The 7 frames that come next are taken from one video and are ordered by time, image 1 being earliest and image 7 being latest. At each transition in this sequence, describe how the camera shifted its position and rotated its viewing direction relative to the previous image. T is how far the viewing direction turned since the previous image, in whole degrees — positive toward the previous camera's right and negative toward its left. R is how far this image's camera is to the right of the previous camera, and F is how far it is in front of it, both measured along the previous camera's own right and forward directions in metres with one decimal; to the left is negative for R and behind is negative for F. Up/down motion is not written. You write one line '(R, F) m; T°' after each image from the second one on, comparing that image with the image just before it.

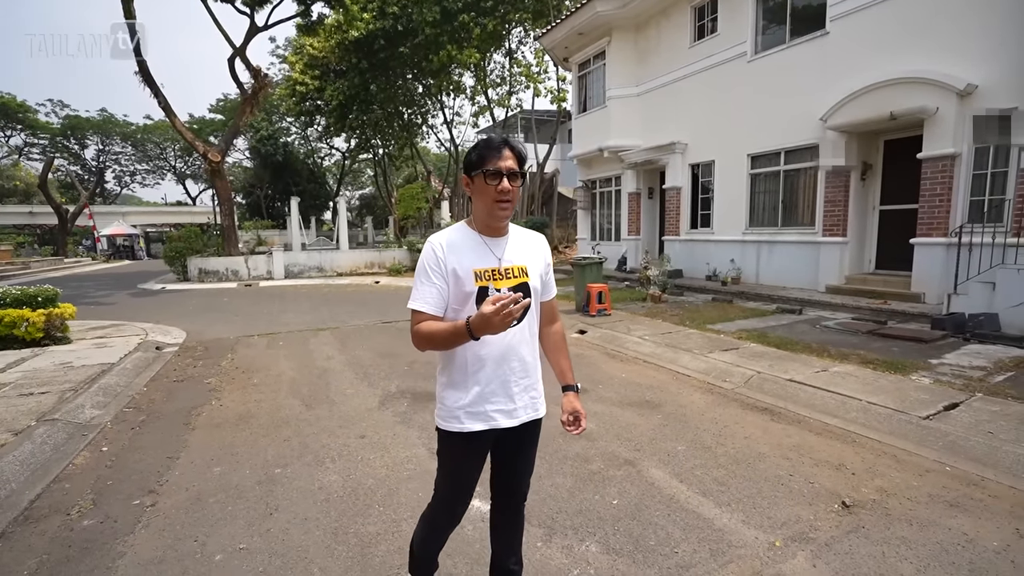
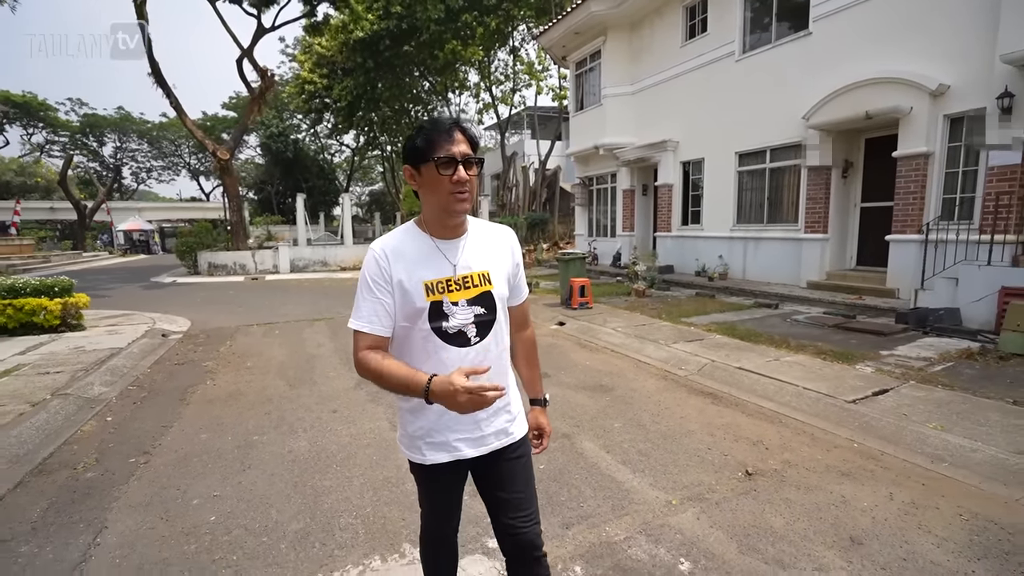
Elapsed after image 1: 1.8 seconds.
(+0.4, -0.4) m; -1°
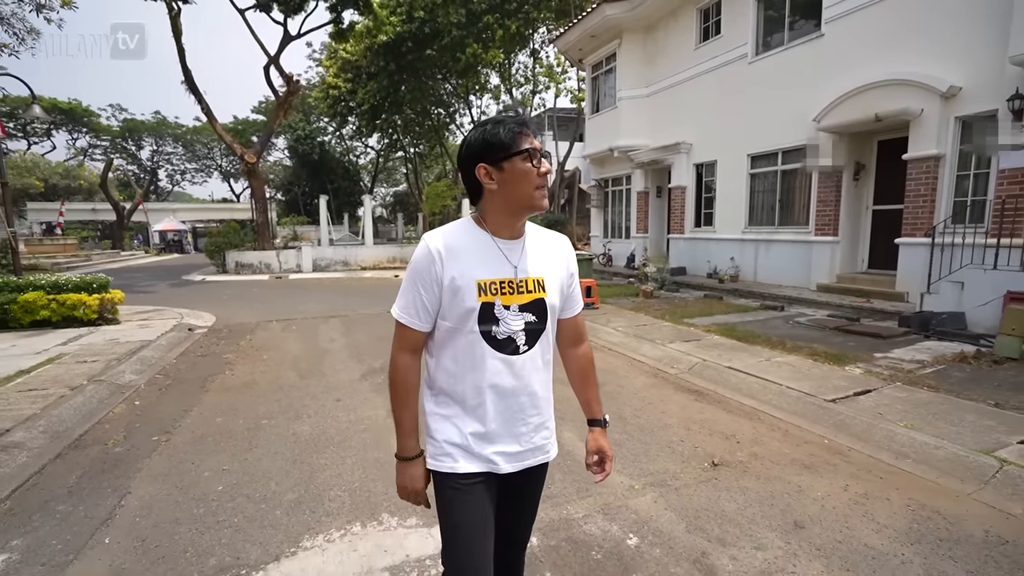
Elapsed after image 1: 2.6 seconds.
(+0.3, -0.3) m; -3°
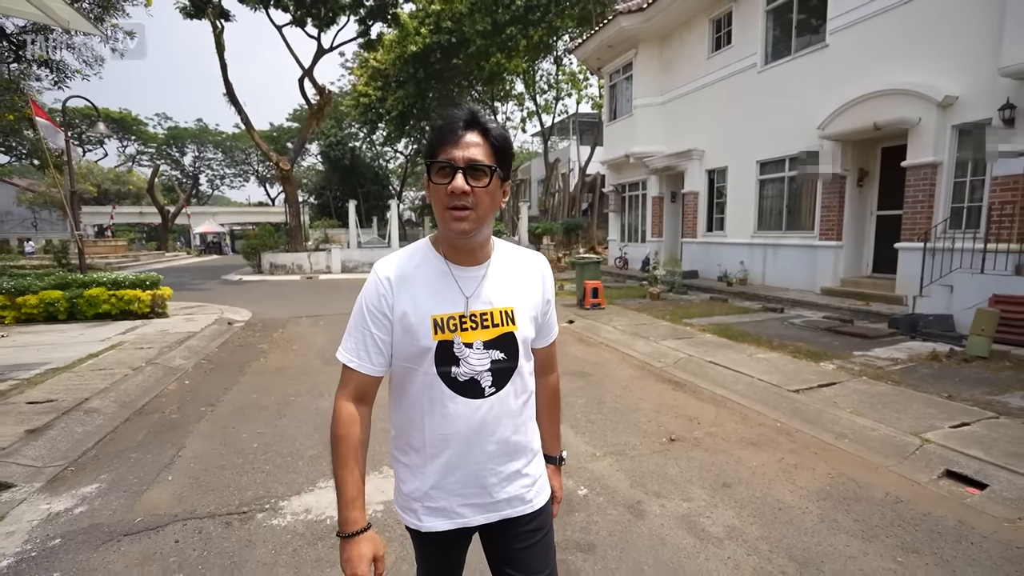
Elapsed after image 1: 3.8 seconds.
(+0.3, -0.6) m; -3°
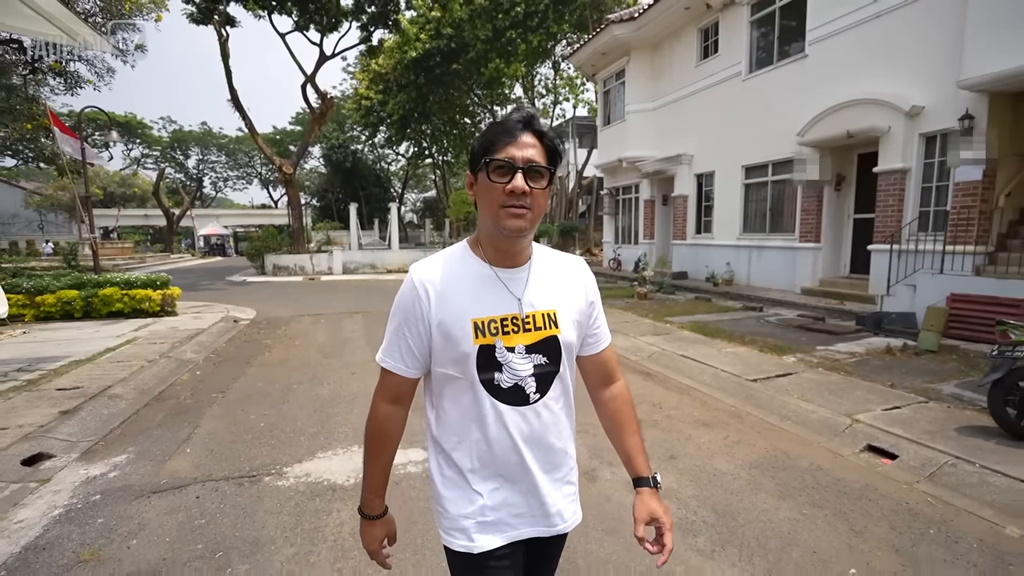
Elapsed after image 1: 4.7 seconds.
(+0.2, -0.5) m; 0°
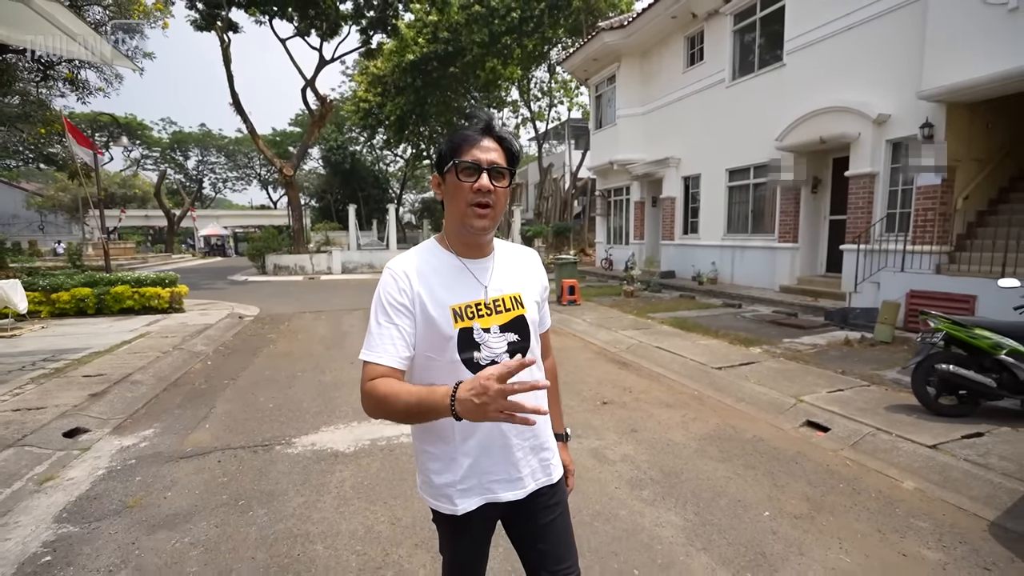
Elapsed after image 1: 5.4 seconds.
(+0.1, -0.5) m; 0°
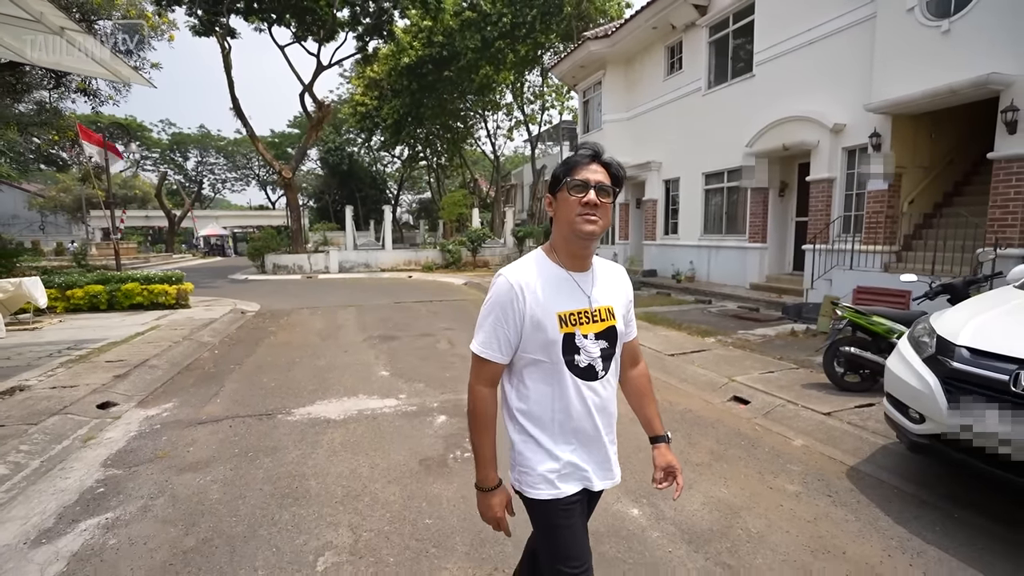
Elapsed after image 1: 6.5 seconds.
(+0.3, -0.7) m; 0°
